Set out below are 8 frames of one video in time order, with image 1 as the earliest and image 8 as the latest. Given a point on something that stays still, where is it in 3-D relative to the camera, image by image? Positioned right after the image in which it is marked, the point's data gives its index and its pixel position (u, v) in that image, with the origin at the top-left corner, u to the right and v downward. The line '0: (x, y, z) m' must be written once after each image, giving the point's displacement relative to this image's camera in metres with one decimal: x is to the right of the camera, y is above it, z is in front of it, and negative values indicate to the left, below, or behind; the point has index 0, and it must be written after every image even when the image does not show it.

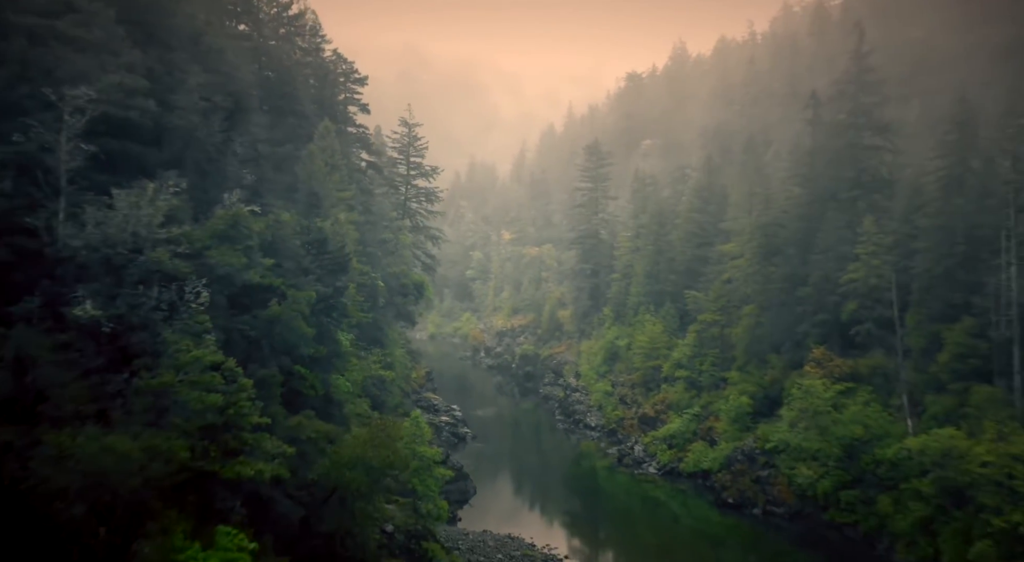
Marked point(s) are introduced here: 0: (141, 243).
0: (-7.2, +0.7, +15.6) m
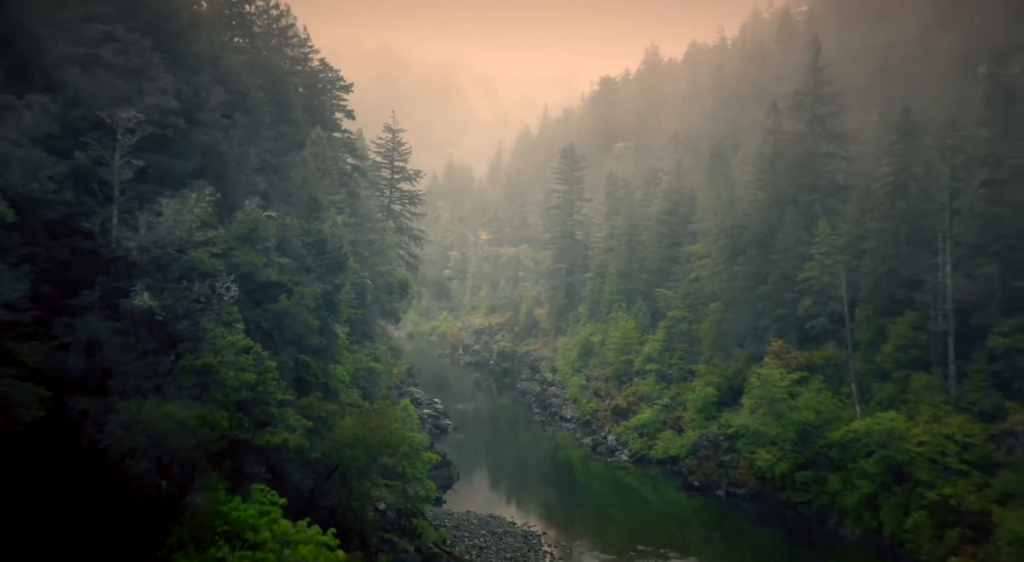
0: (-7.4, +0.8, +18.1) m
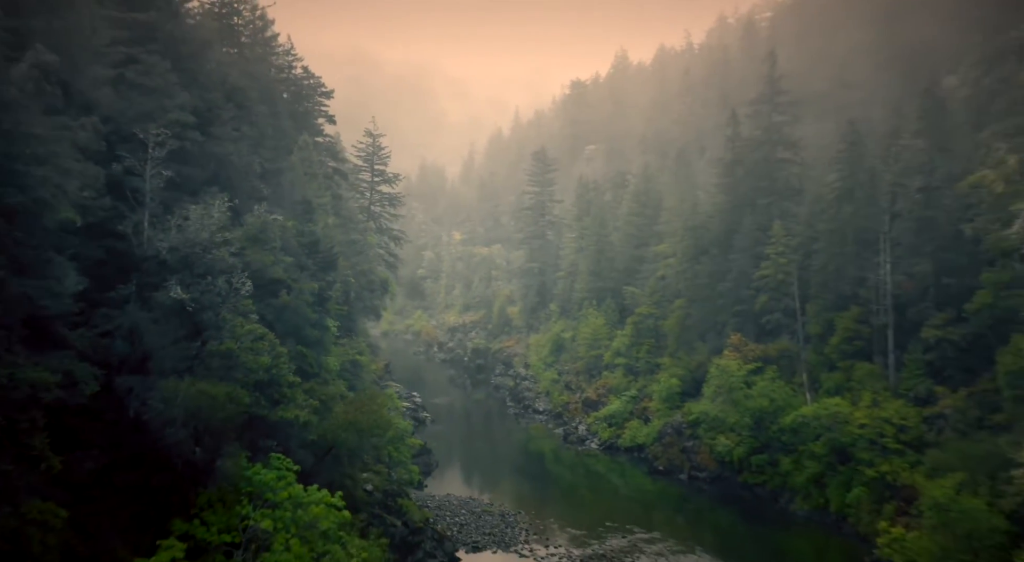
0: (-7.9, +0.9, +20.5) m
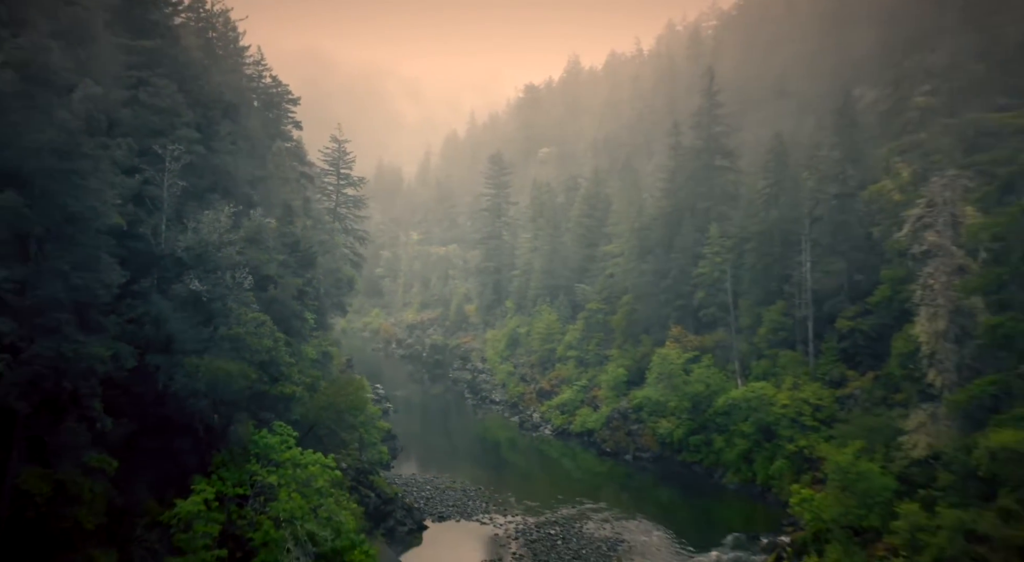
0: (-8.9, +1.0, +23.8) m
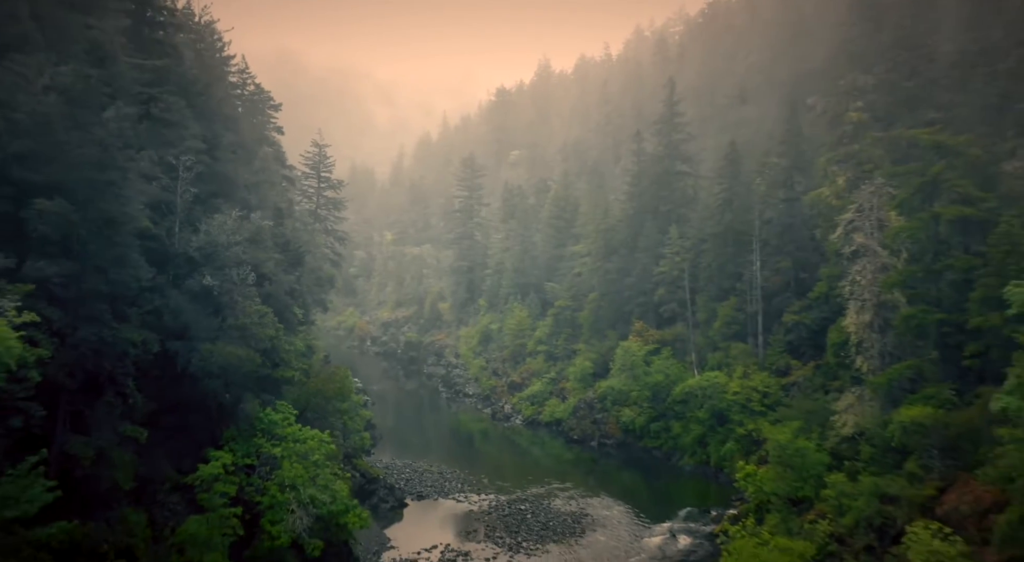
0: (-9.7, +1.2, +26.7) m
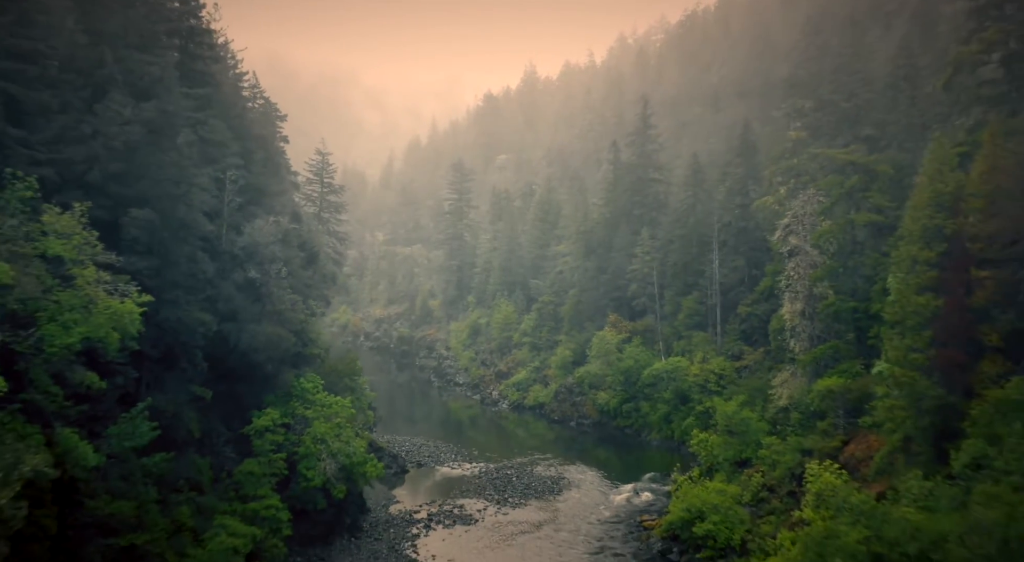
0: (-10.2, +1.4, +32.5) m
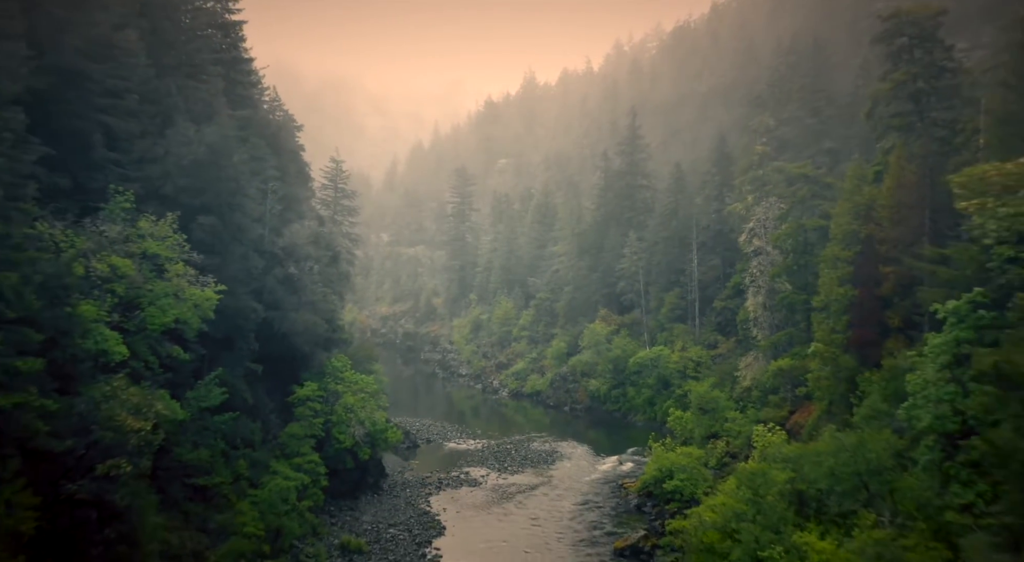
0: (-10.3, +1.7, +38.2) m
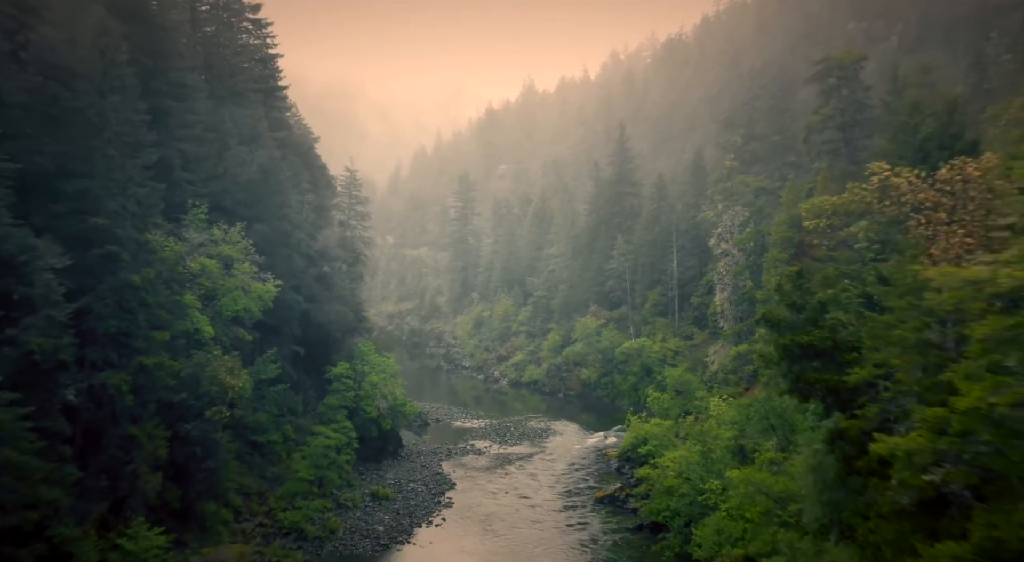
0: (-10.3, +1.8, +45.1) m
